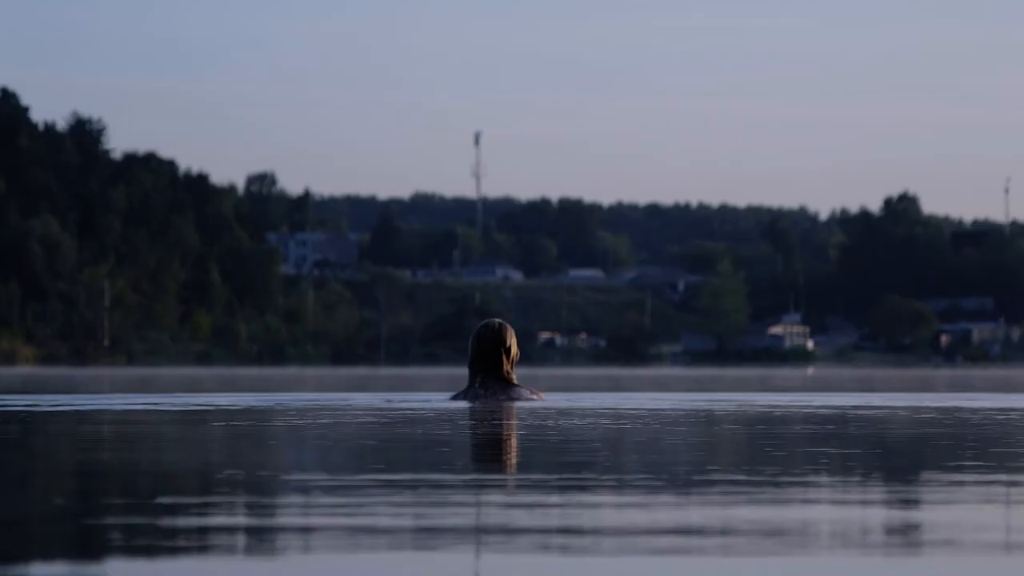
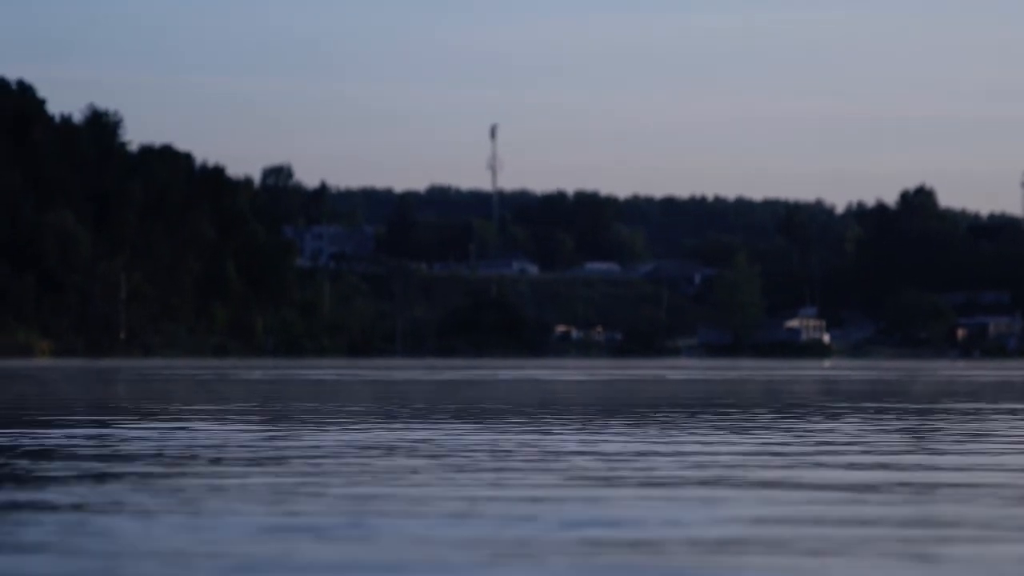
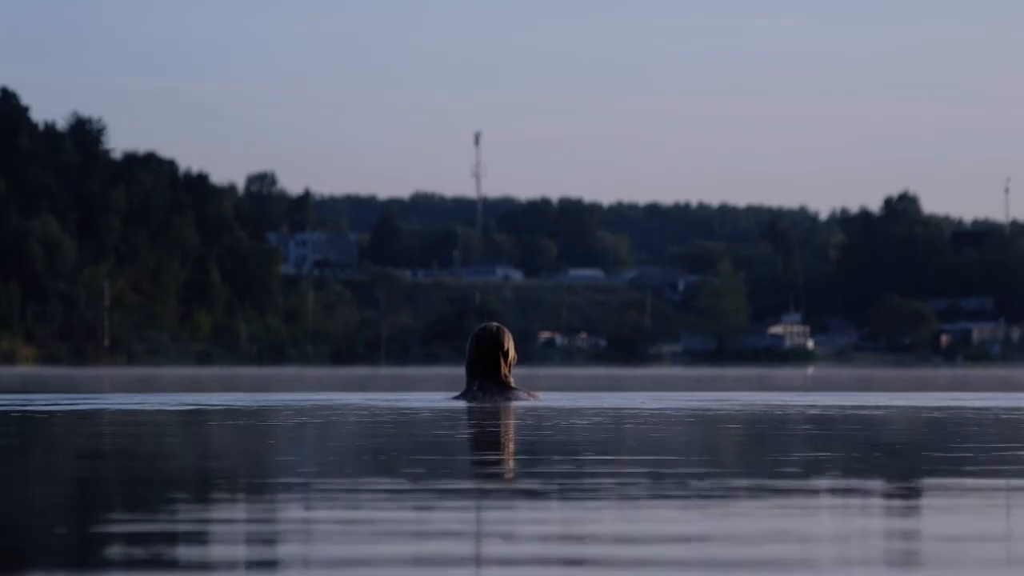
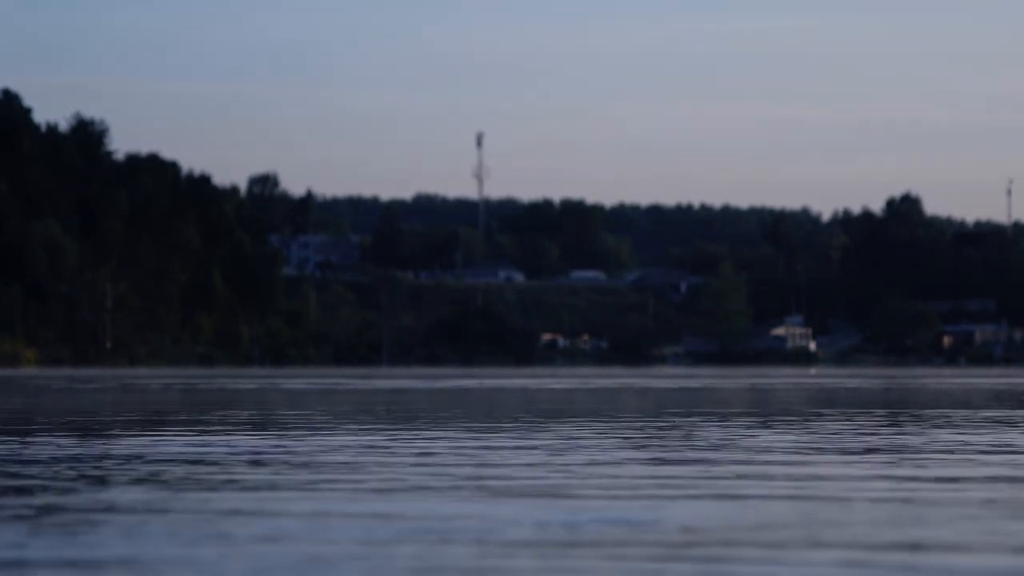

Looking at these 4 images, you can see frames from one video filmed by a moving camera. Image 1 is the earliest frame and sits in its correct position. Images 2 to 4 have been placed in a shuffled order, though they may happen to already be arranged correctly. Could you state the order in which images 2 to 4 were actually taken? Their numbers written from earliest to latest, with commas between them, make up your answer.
3, 4, 2
